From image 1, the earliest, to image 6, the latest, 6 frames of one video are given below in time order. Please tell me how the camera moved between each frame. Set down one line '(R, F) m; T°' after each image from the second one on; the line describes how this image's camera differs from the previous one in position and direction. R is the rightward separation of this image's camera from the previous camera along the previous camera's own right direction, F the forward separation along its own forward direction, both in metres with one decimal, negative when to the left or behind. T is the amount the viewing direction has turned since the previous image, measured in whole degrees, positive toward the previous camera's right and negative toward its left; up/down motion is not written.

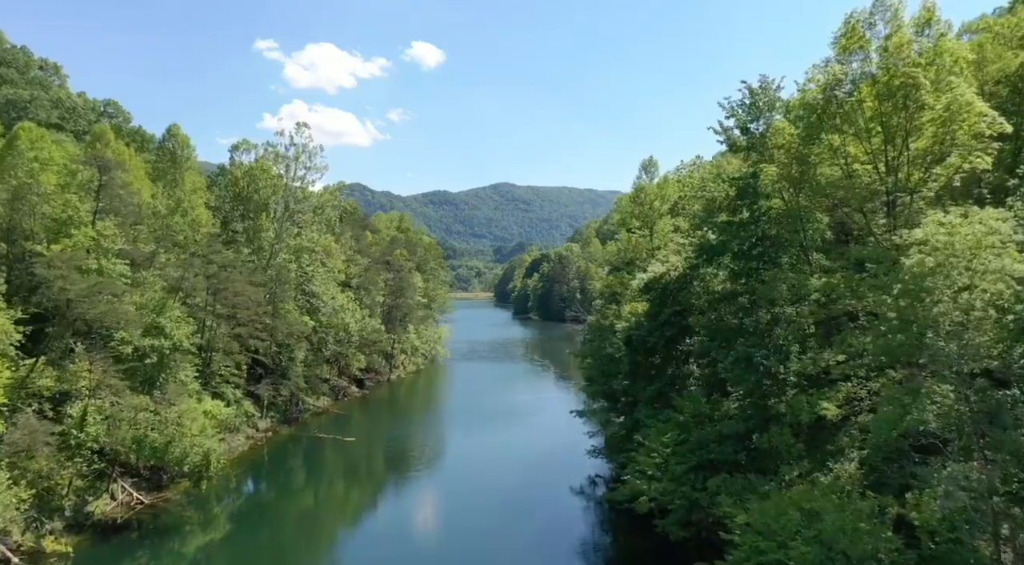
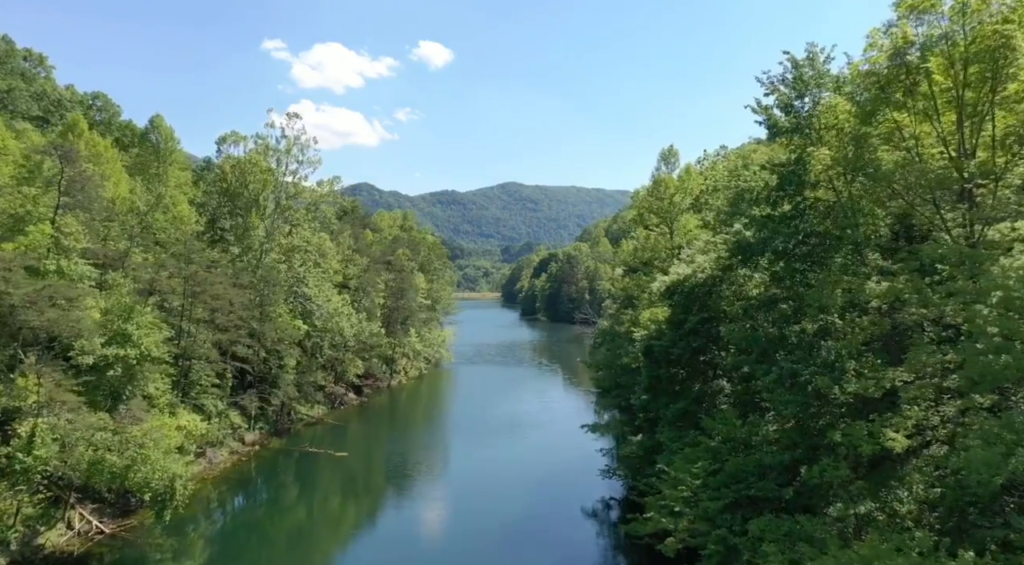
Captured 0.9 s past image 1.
(+0.1, +3.0) m; -1°
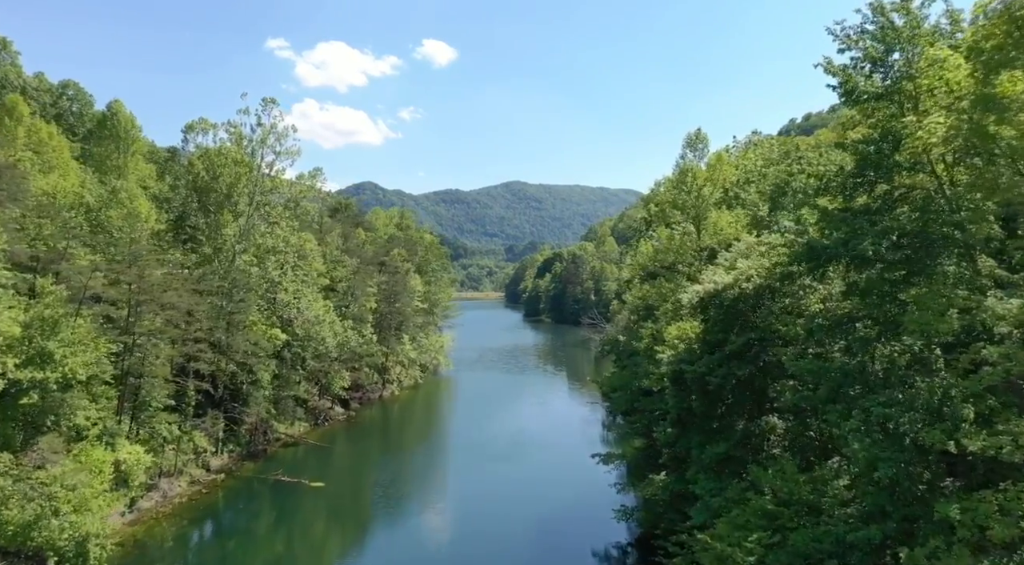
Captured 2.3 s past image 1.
(+0.2, +4.5) m; 0°
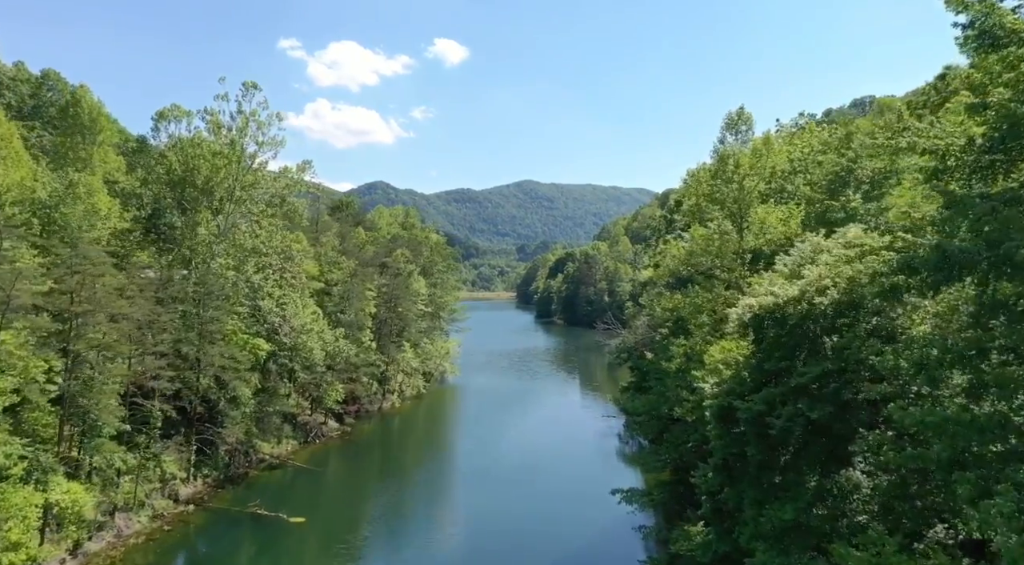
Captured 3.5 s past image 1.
(+0.2, +4.1) m; -1°
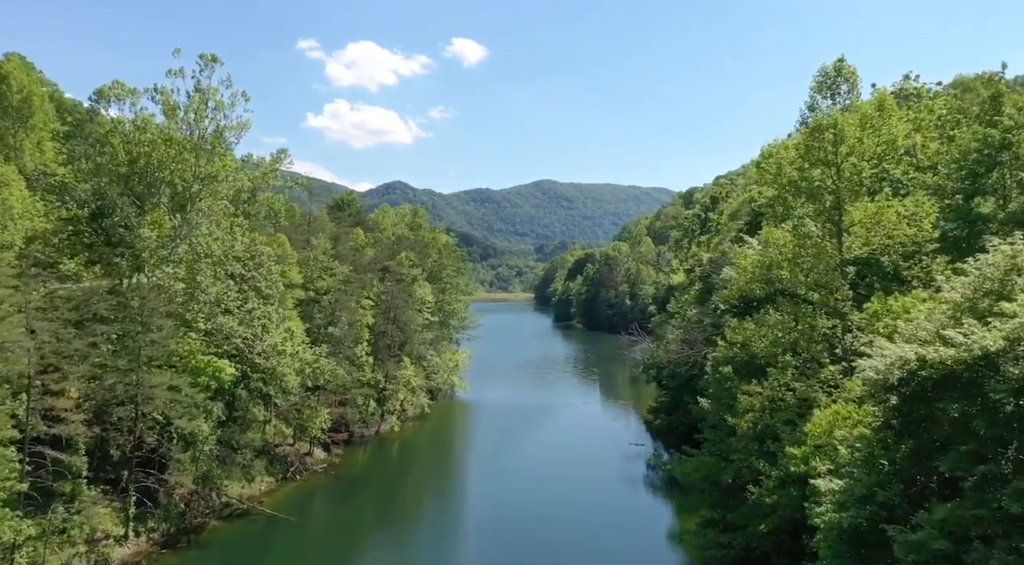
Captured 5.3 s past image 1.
(+0.3, +6.0) m; -1°
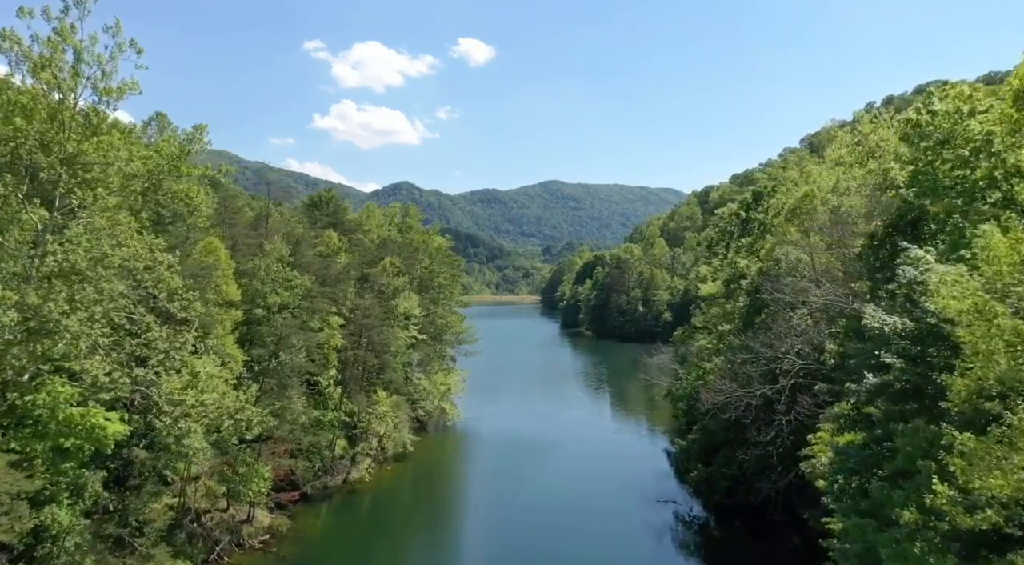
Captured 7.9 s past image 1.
(+0.4, +8.5) m; -1°
